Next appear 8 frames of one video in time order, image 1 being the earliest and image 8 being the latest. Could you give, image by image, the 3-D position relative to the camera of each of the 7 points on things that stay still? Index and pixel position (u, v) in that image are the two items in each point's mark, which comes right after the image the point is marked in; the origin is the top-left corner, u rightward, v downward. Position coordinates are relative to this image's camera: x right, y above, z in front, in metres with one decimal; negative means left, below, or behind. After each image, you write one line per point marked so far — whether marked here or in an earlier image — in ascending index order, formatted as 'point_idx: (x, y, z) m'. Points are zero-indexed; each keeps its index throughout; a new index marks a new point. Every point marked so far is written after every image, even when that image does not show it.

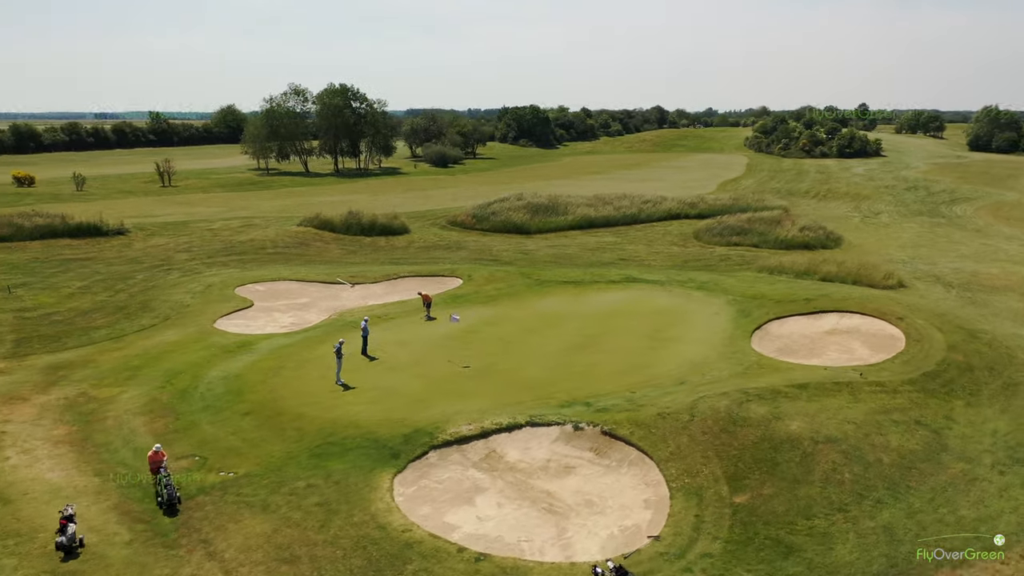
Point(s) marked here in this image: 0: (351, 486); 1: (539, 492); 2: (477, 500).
0: (-3.7, -4.3, +17.5) m
1: (+0.5, -4.4, +17.9) m
2: (-0.8, -4.5, +17.4) m
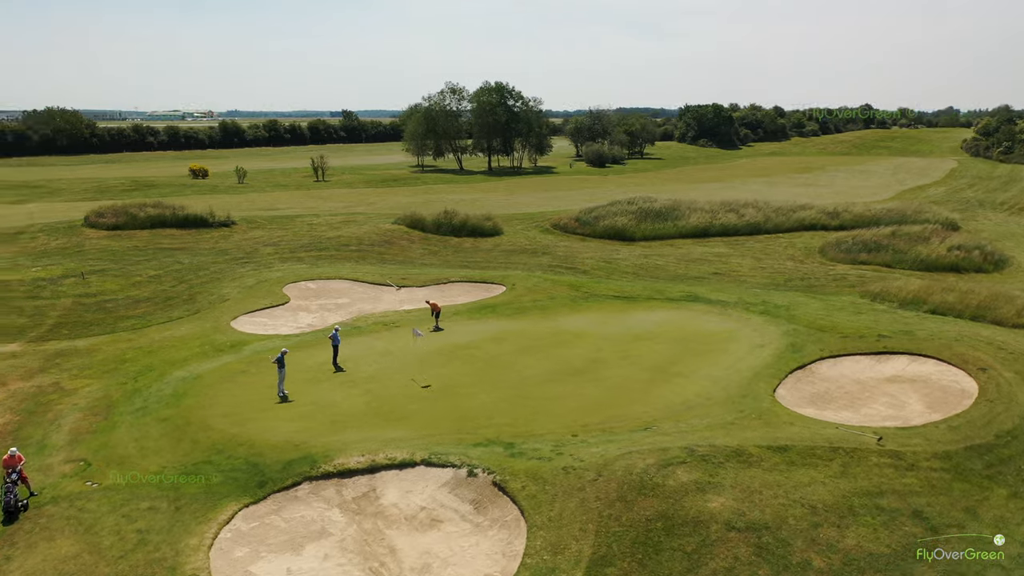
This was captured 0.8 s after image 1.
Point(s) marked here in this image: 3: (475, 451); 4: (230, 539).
0: (-6.6, -4.5, +16.1) m
1: (-2.5, -4.9, +15.5) m
2: (-3.9, -4.8, +15.3) m
3: (-0.9, -3.7, +18.1) m
4: (-5.3, -4.7, +15.5) m
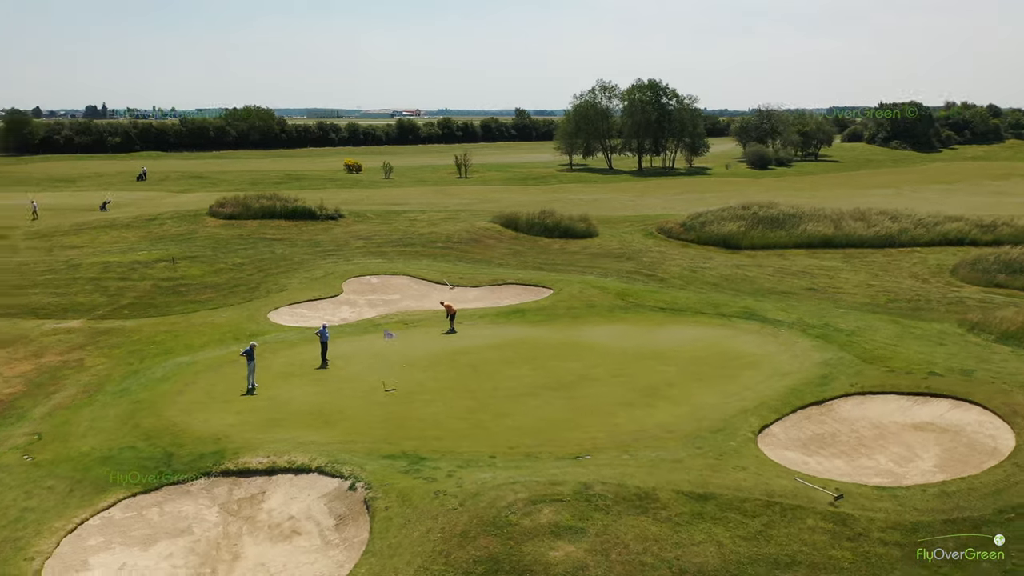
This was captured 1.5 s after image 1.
0: (-9.1, -4.3, +16.7) m
1: (-5.2, -4.8, +15.1) m
2: (-6.6, -4.8, +15.3) m
3: (-3.1, -3.7, +17.3) m
4: (-8.0, -4.6, +15.8) m
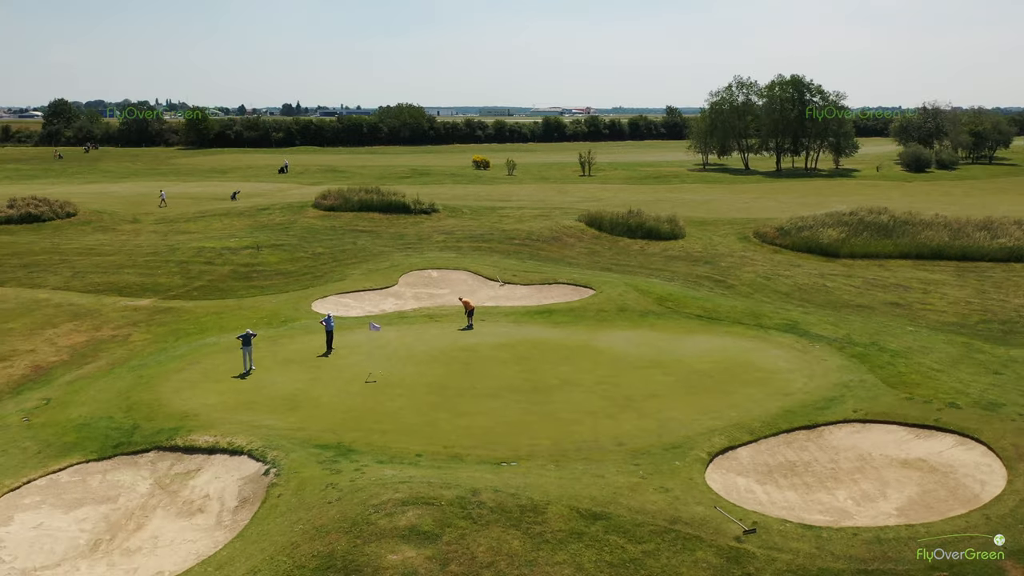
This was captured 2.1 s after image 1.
0: (-10.7, -3.8, +18.3) m
1: (-7.3, -4.5, +15.9) m
2: (-8.7, -4.4, +16.4) m
3: (-4.7, -3.5, +17.6) m
4: (-9.9, -4.1, +17.1) m
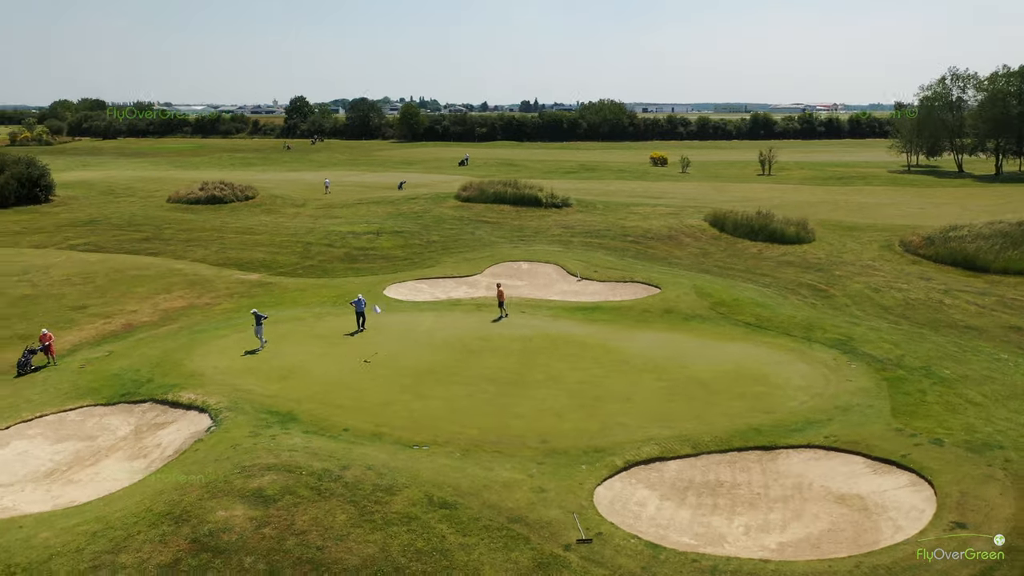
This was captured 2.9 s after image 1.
0: (-12.0, -2.9, +21.6) m
1: (-9.4, -3.8, +18.4) m
2: (-10.5, -3.6, +19.2) m
3: (-6.3, -3.0, +19.3) m
4: (-11.5, -3.3, +20.2) m
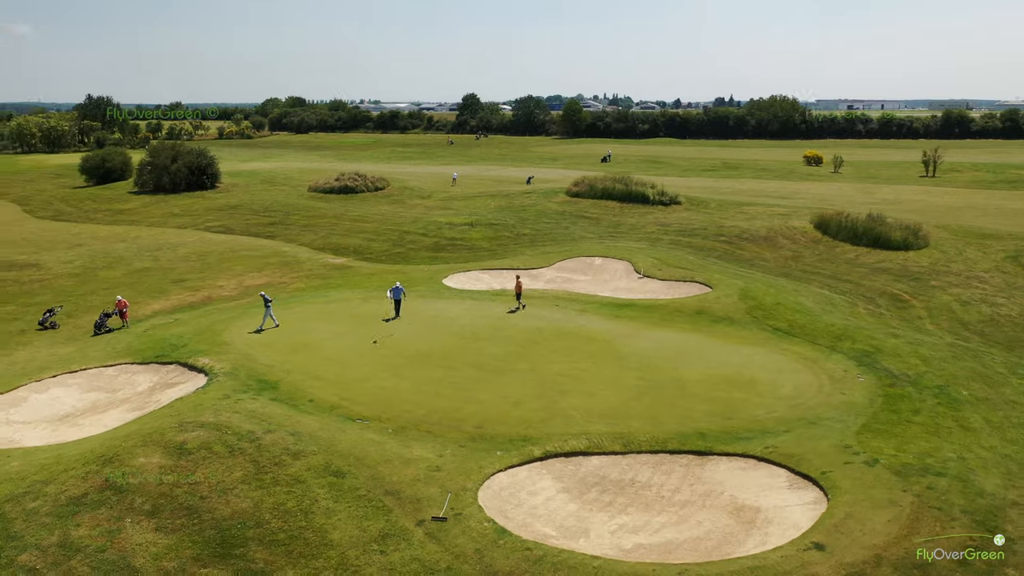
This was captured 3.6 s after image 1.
0: (-12.2, -2.0, +24.8) m
1: (-10.5, -3.1, +21.1) m
2: (-11.4, -2.8, +22.1) m
3: (-7.3, -2.4, +21.3) m
4: (-12.1, -2.4, +23.4) m
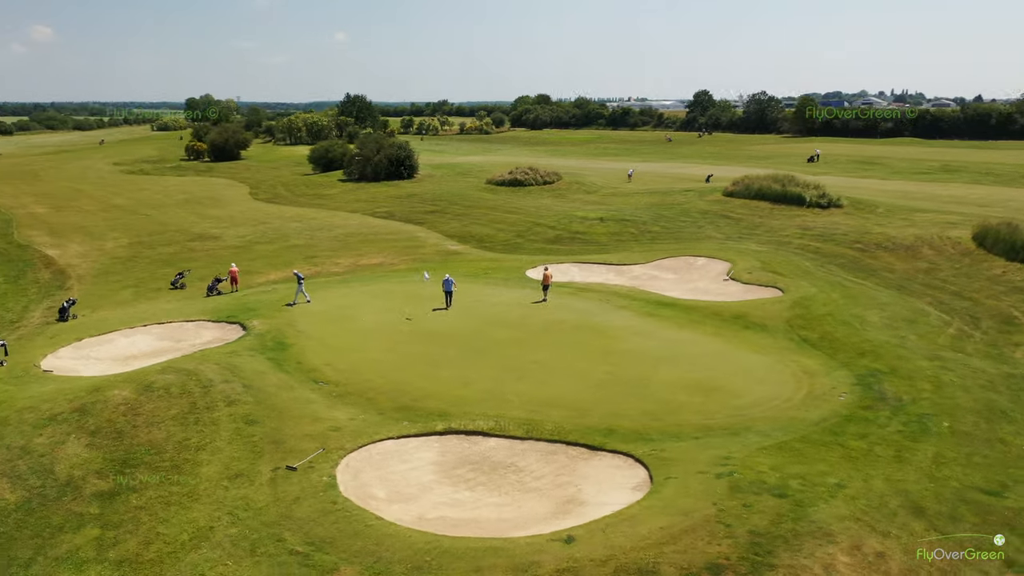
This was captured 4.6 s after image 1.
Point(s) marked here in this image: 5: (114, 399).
0: (-11.3, -0.9, +29.2) m
1: (-10.8, -2.0, +25.2) m
2: (-11.3, -1.7, +26.5) m
3: (-7.7, -1.6, +24.4) m
4: (-11.6, -1.3, +27.9) m
5: (-9.0, -2.6, +18.8) m
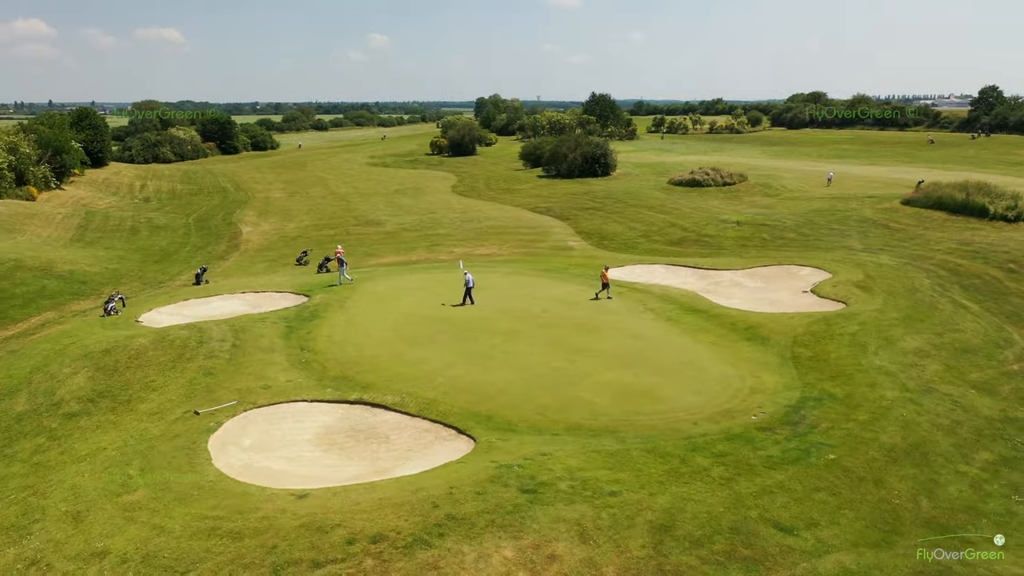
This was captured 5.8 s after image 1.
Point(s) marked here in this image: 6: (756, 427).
0: (-9.1, +0.1, +33.6) m
1: (-10.1, -1.0, +29.7) m
2: (-10.2, -0.7, +31.1) m
3: (-7.4, -0.8, +27.9) m
4: (-9.9, -0.3, +32.4) m
5: (-10.6, -1.6, +23.0) m
6: (+5.5, -3.0, +17.2) m
